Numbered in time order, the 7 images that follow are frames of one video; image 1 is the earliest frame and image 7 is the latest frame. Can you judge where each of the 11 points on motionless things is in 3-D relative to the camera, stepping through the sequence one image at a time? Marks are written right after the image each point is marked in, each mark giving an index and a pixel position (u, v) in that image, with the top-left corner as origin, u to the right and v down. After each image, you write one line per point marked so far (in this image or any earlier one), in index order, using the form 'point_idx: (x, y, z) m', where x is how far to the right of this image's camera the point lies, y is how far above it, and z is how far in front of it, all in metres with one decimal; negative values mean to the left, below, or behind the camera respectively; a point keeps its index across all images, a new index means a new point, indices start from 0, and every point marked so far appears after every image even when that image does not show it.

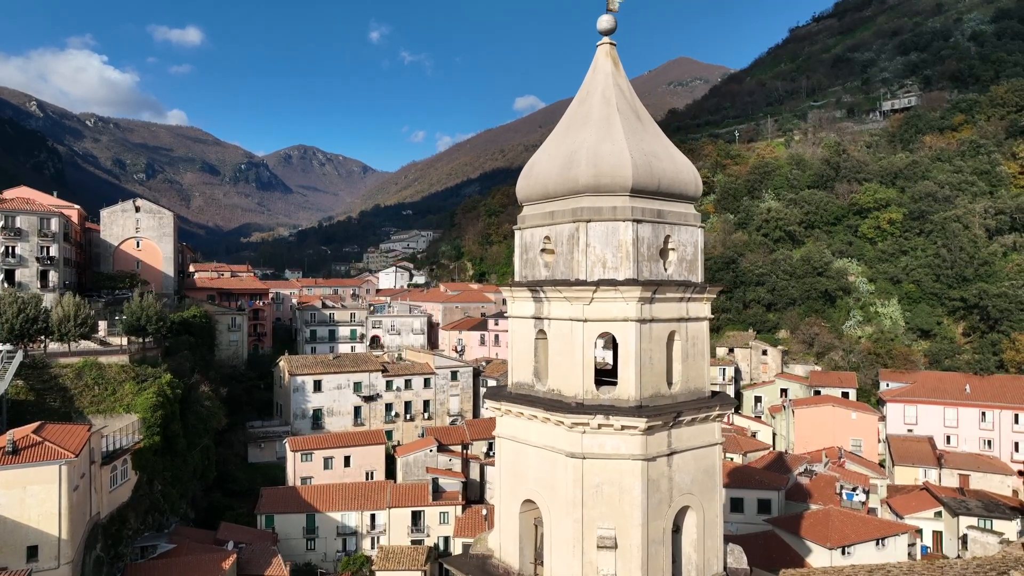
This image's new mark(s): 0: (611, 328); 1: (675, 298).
0: (+1.1, -0.4, +7.7) m
1: (+1.8, -0.1, +7.9) m
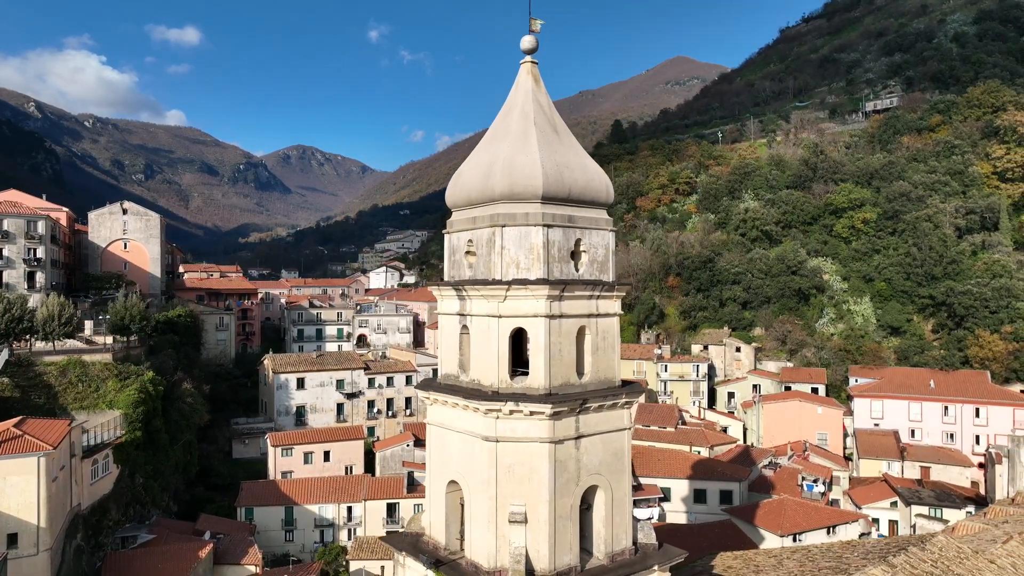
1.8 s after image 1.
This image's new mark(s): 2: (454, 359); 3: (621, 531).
0: (+0.1, -0.4, +8.4) m
1: (+0.9, -0.1, +8.7) m
2: (-0.8, -0.9, +9.2) m
3: (+1.4, -3.1, +9.0) m
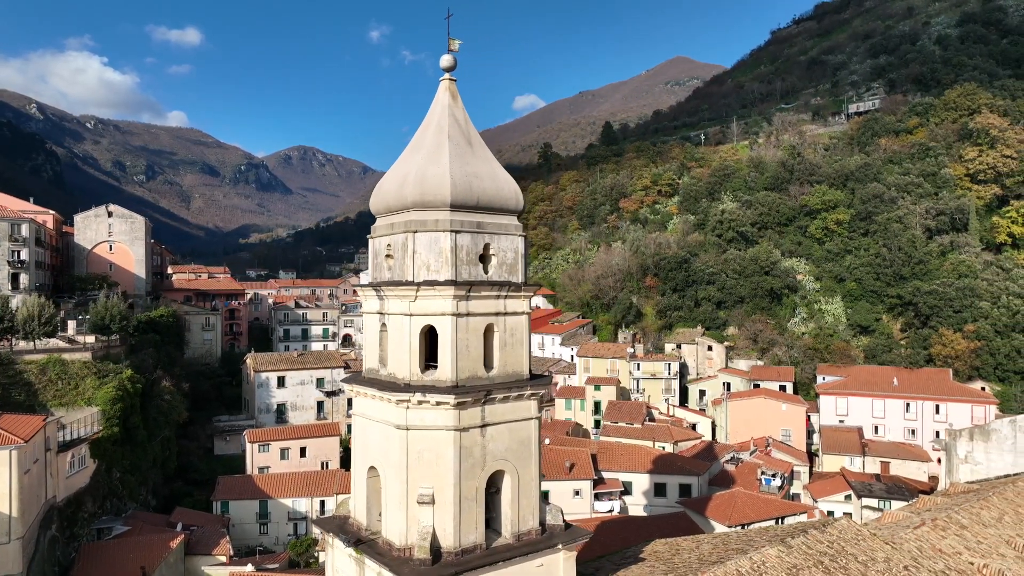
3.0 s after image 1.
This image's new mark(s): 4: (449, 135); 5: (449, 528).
0: (-1.0, -0.4, +9.2) m
1: (-0.3, -0.1, +9.4) m
2: (-1.9, -0.9, +10.0) m
3: (+0.2, -3.1, +9.8) m
4: (-0.9, +2.1, +9.8) m
5: (-0.8, -3.0, +9.0) m
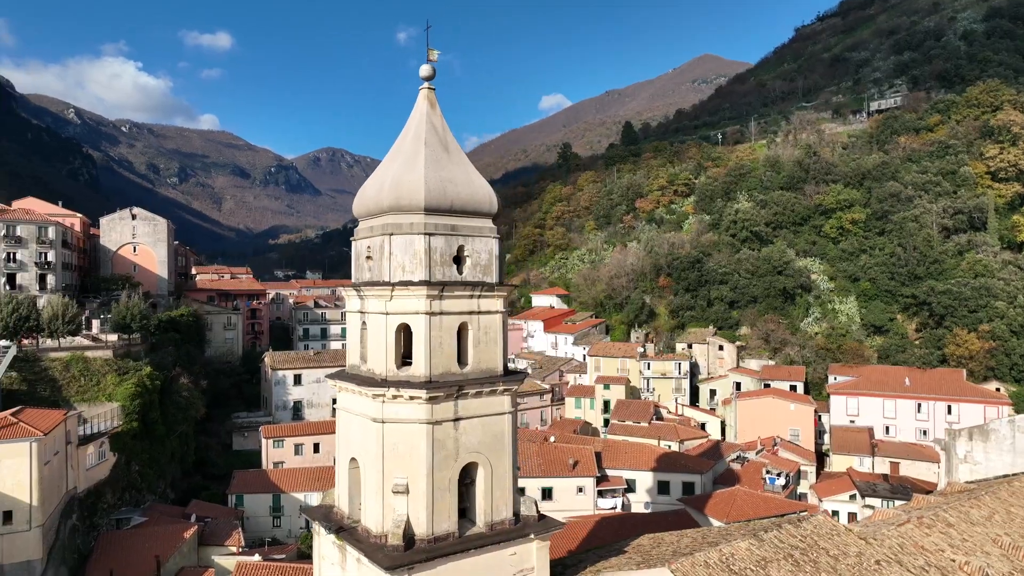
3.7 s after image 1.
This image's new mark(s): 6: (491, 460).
0: (-1.4, -0.4, +9.7) m
1: (-0.7, -0.1, +9.9) m
2: (-2.3, -0.9, +10.5) m
3: (-0.2, -3.1, +10.2) m
4: (-1.2, +2.1, +10.2) m
5: (-1.2, -3.0, +9.4) m
6: (-0.3, -2.4, +10.1) m
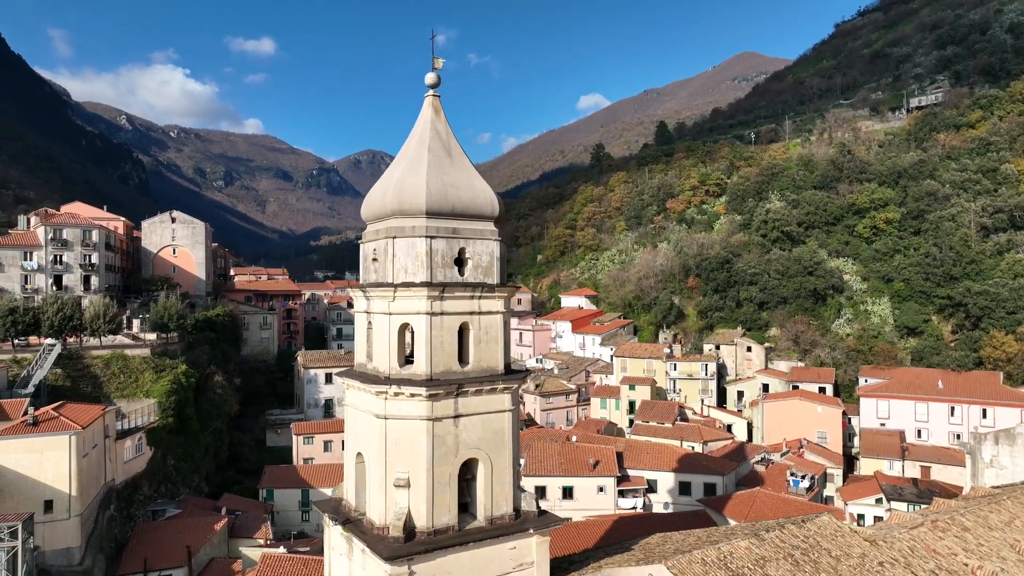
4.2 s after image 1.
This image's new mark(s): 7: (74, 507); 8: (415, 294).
0: (-1.4, -0.4, +10.0) m
1: (-0.7, -0.1, +10.2) m
2: (-2.3, -0.9, +10.9) m
3: (-0.2, -3.1, +10.5) m
4: (-1.2, +2.1, +10.6) m
5: (-1.2, -3.0, +9.8) m
6: (-0.3, -2.5, +10.4) m
7: (-11.1, -5.5, +18.0) m
8: (-1.4, -0.1, +9.9) m
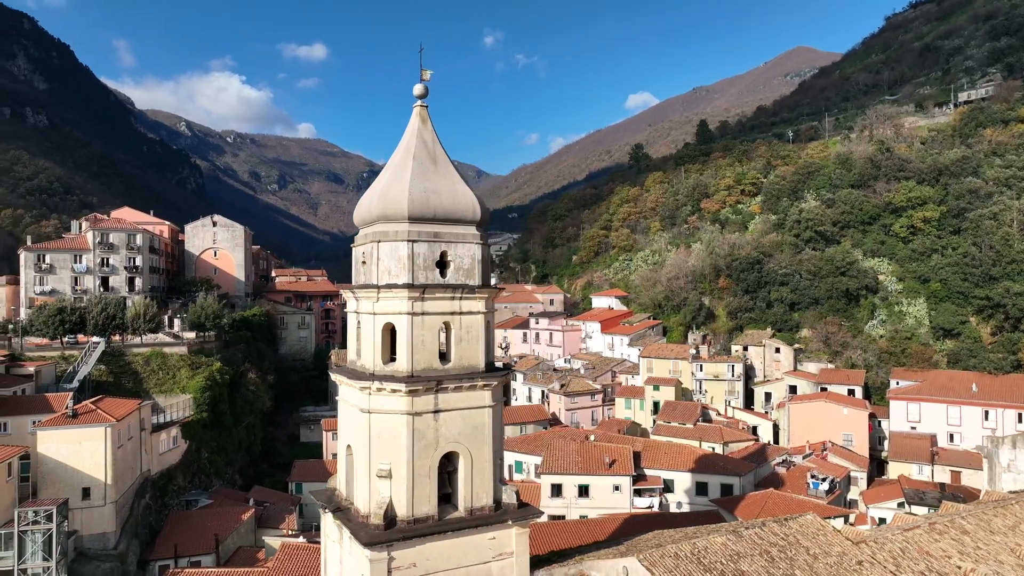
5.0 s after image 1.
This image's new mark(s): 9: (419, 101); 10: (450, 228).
0: (-1.8, -0.5, +10.6) m
1: (-1.0, -0.1, +10.7) m
2: (-2.5, -1.0, +11.5) m
3: (-0.5, -3.1, +11.0) m
4: (-1.5, +2.1, +11.2) m
5: (-1.6, -3.1, +10.3) m
6: (-0.6, -2.5, +10.9) m
7: (-10.9, -5.6, +19.2) m
8: (-1.7, -0.1, +10.4) m
9: (-1.5, +3.0, +11.7) m
10: (-0.9, +0.9, +11.0) m
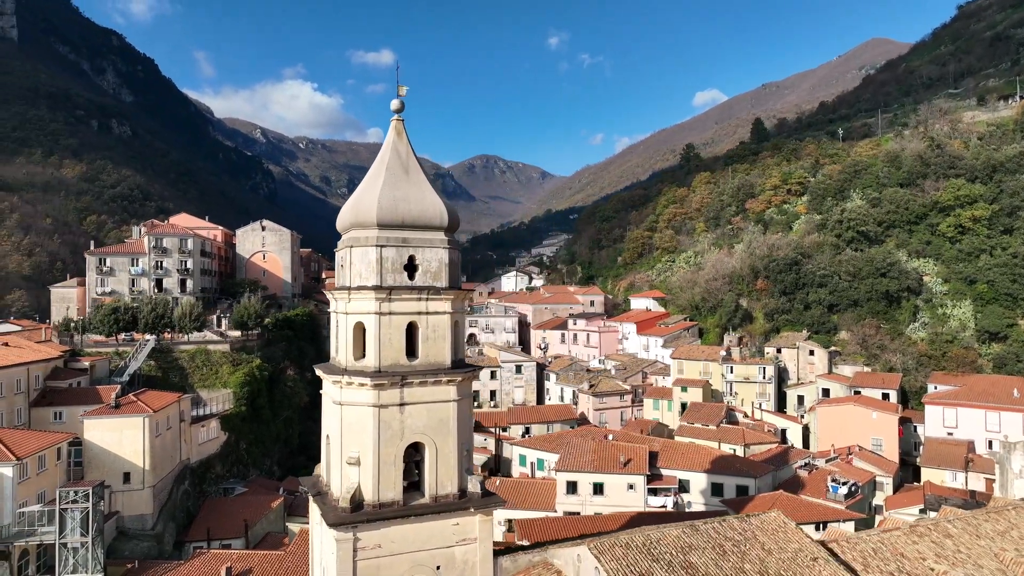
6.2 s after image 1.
0: (-2.4, -0.5, +11.5) m
1: (-1.6, -0.2, +11.5) m
2: (-3.1, -1.0, +12.4) m
3: (-1.1, -3.1, +11.7) m
4: (-2.1, +2.0, +12.0) m
5: (-2.3, -3.1, +11.2) m
6: (-1.2, -2.5, +11.6) m
7: (-10.7, -5.6, +20.9) m
8: (-2.3, -0.1, +11.3) m
9: (-2.1, +3.0, +12.5) m
10: (-1.5, +0.9, +11.8) m
